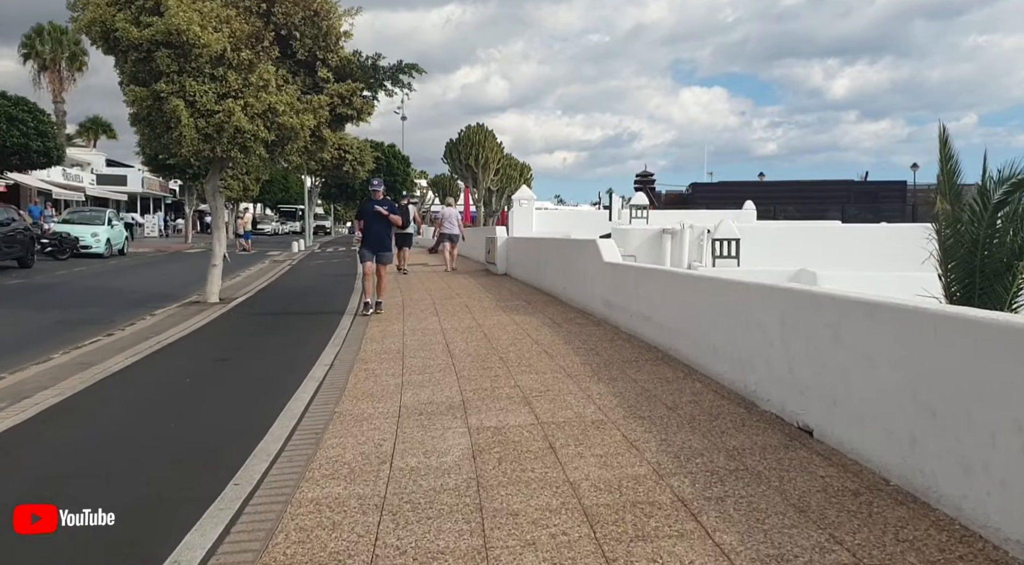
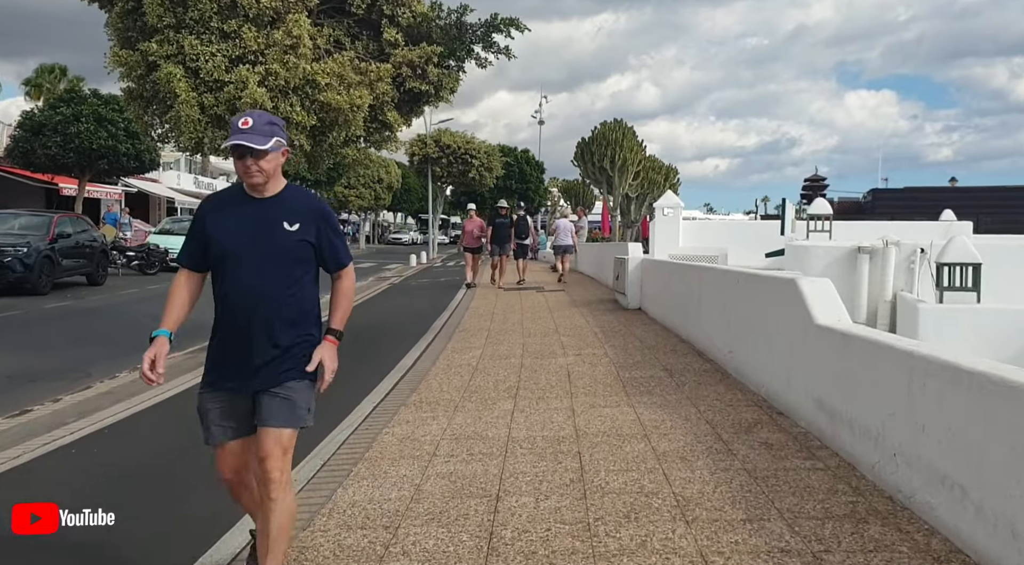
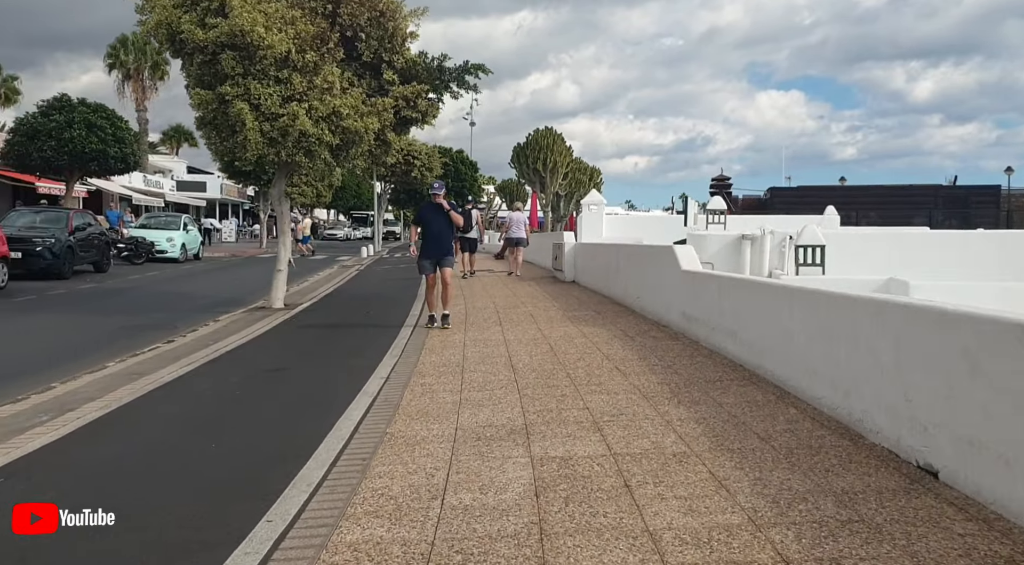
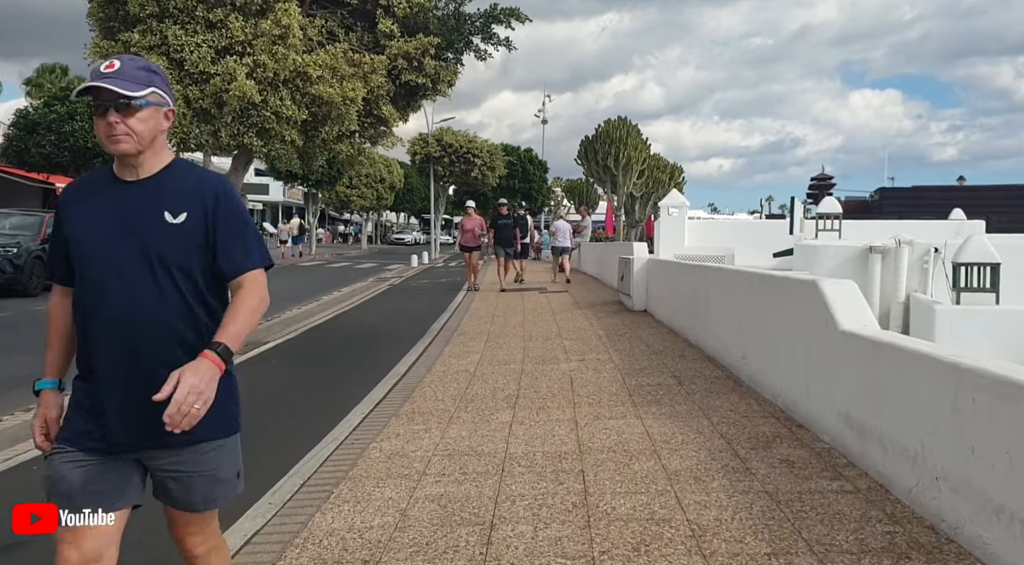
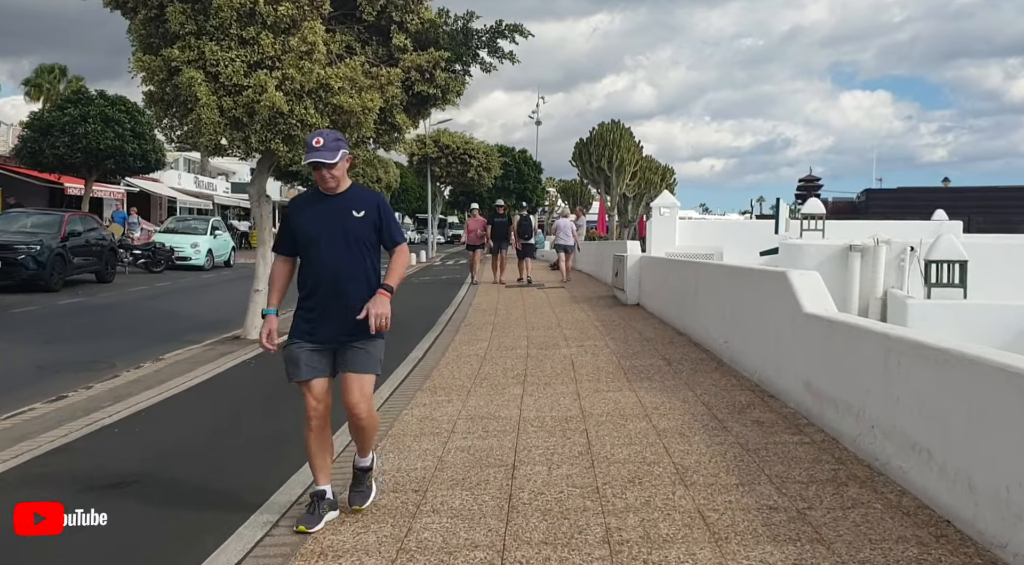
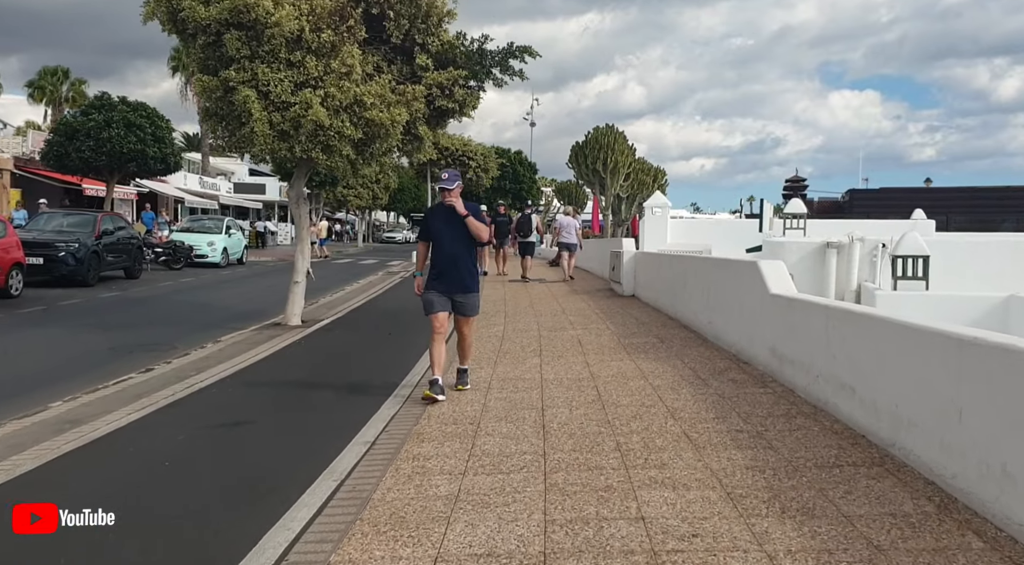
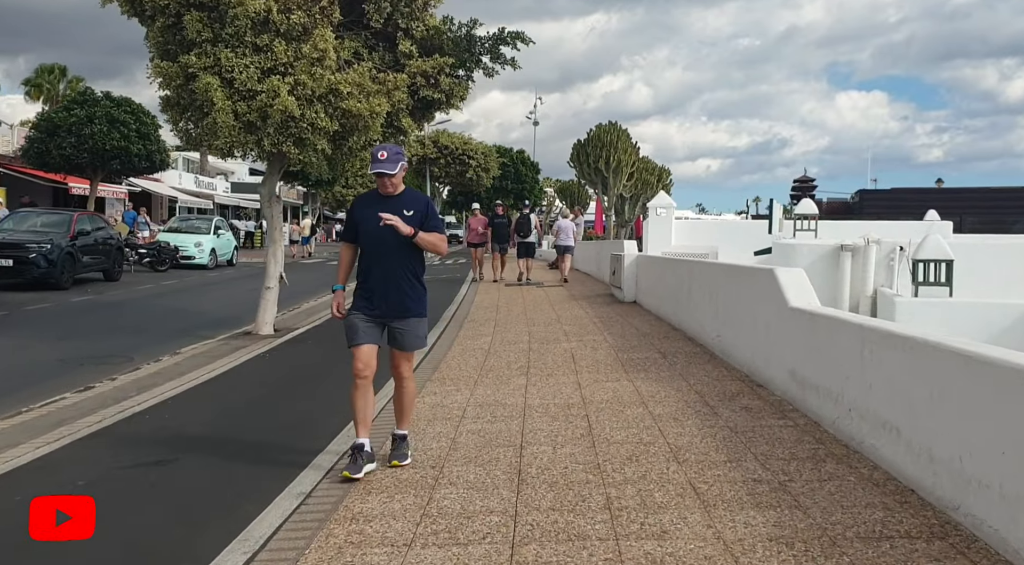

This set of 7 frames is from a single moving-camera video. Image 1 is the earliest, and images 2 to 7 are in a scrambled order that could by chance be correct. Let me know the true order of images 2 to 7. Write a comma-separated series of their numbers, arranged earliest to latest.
3, 6, 7, 5, 2, 4
